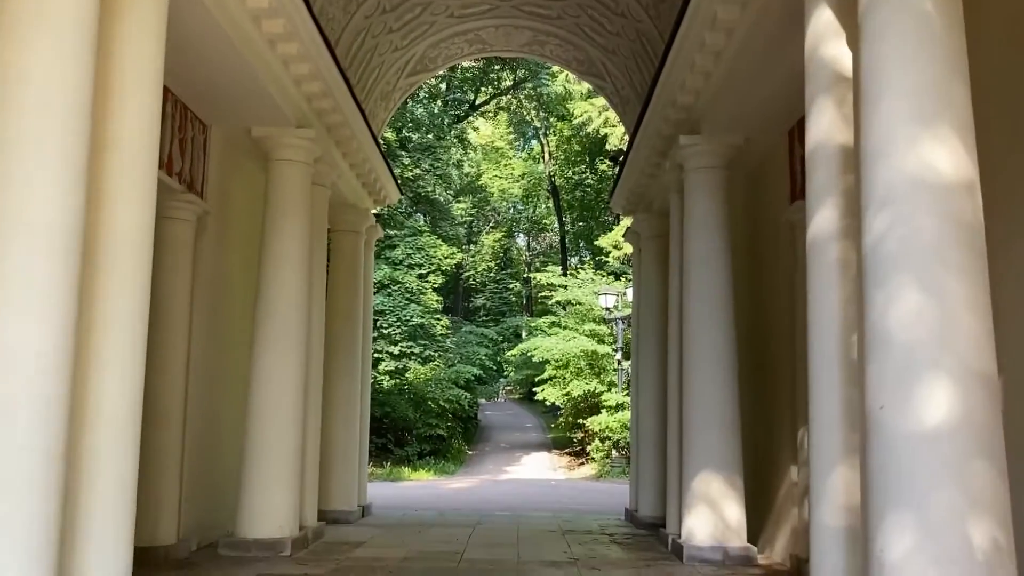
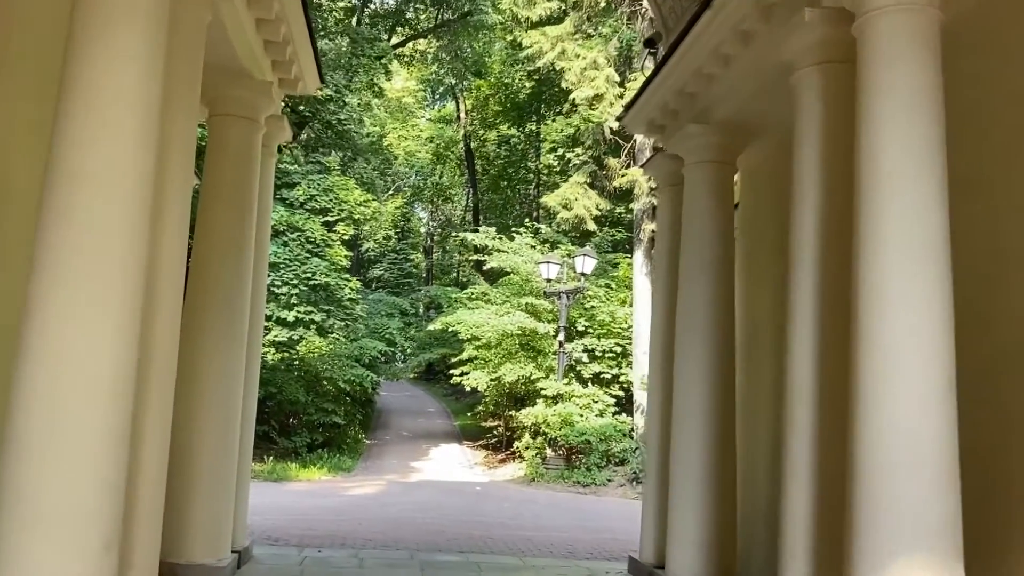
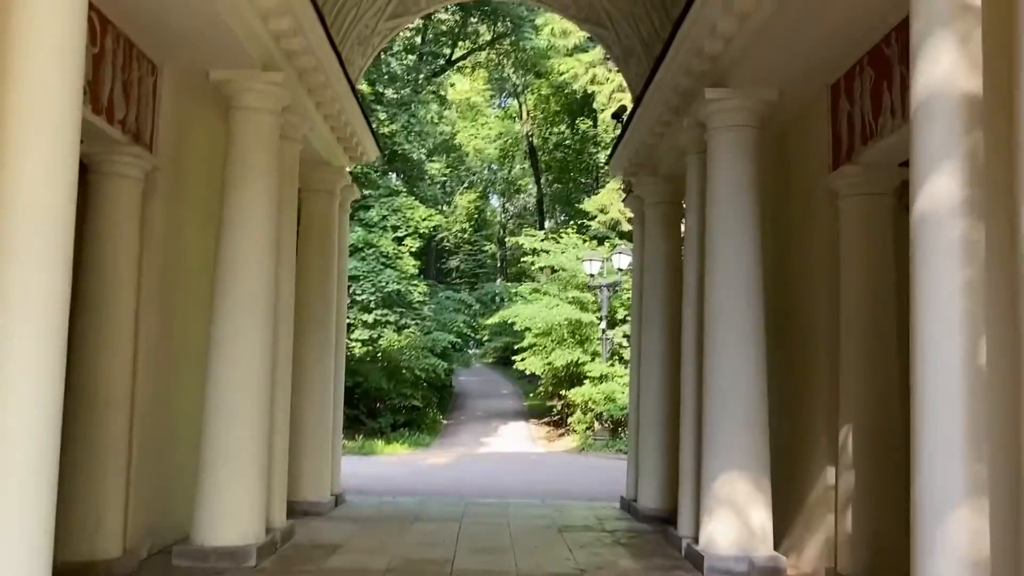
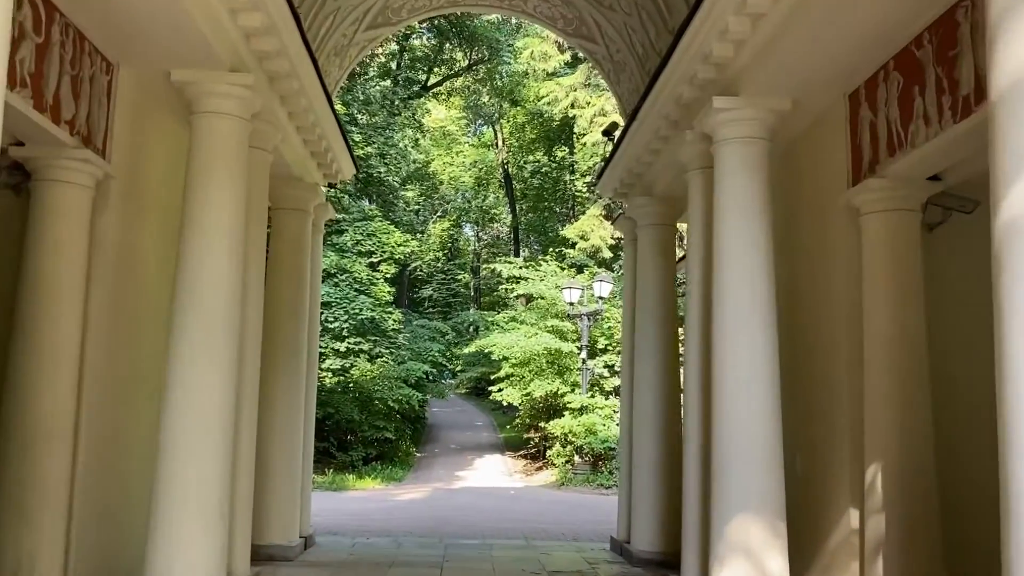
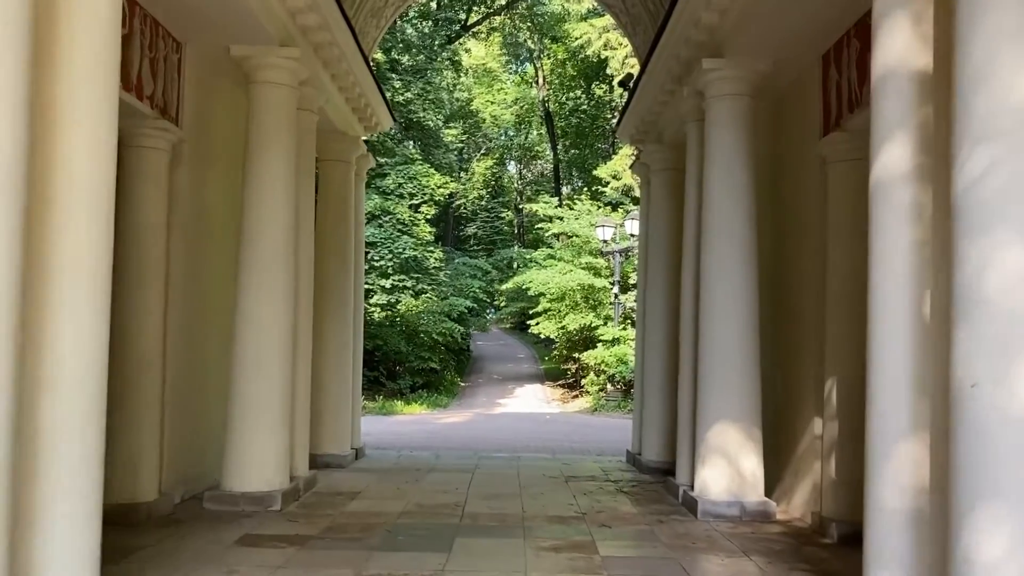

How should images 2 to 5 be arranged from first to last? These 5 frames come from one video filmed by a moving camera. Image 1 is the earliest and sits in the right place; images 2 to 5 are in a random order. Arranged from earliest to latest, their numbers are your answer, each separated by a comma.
5, 3, 4, 2
